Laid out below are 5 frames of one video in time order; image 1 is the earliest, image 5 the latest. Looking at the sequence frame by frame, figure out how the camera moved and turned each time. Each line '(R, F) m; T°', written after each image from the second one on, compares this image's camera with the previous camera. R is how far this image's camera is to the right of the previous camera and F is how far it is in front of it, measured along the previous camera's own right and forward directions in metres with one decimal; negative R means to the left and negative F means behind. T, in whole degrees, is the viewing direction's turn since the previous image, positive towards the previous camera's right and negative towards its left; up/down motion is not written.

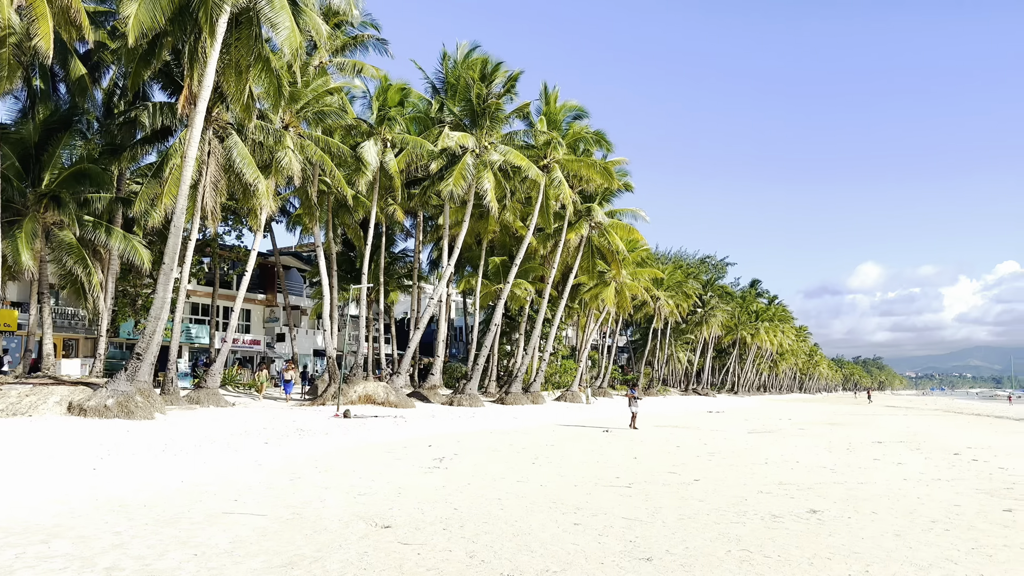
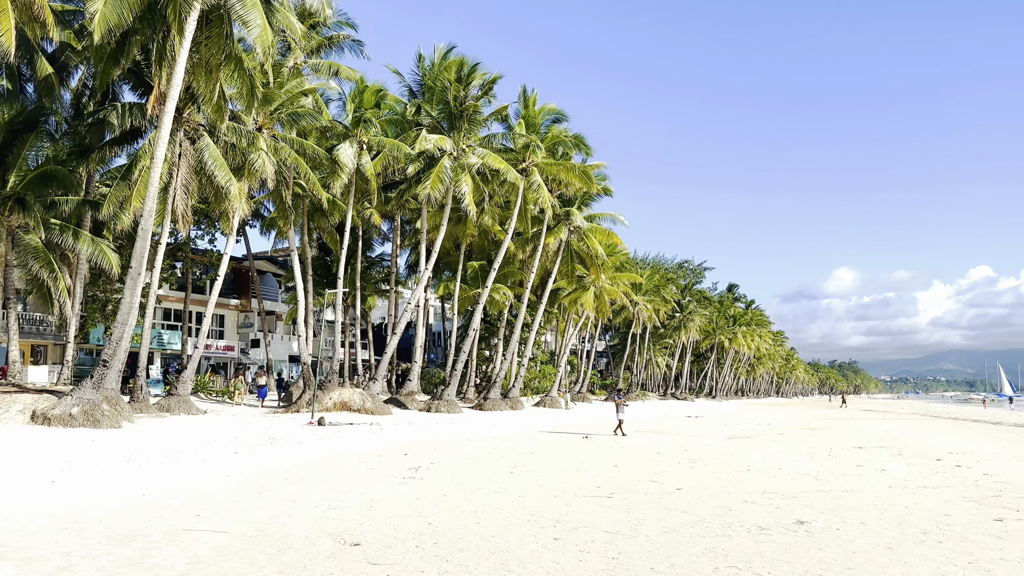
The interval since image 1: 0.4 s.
(0.0, +0.3) m; +2°
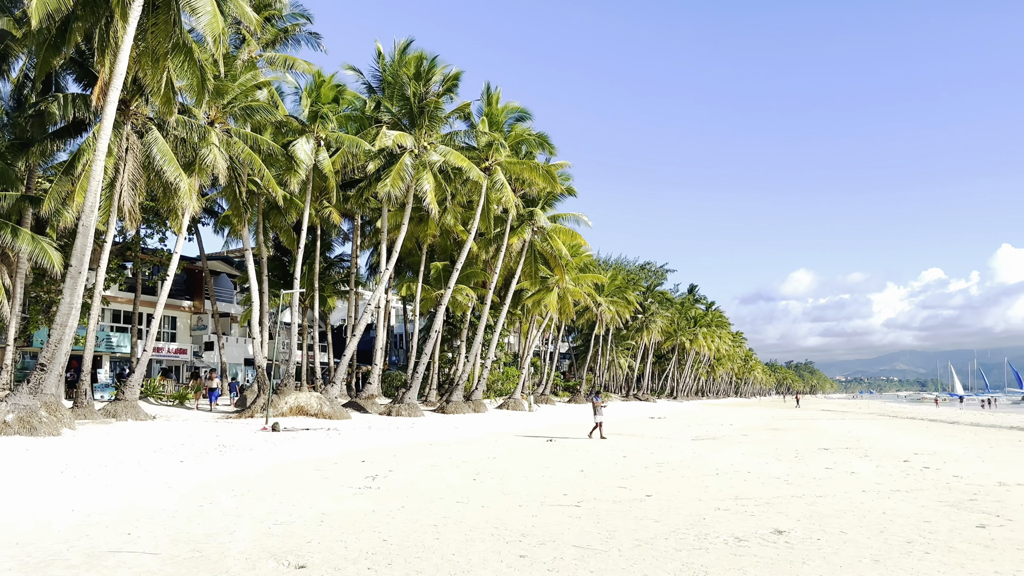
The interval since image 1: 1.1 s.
(0.0, +0.4) m; +3°
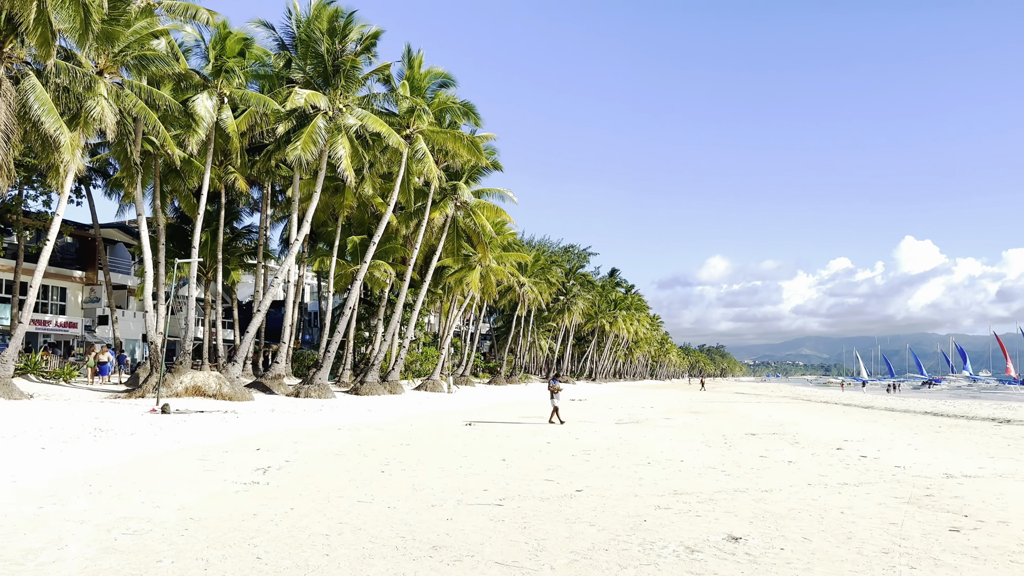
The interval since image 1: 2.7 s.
(0.0, +1.1) m; +7°
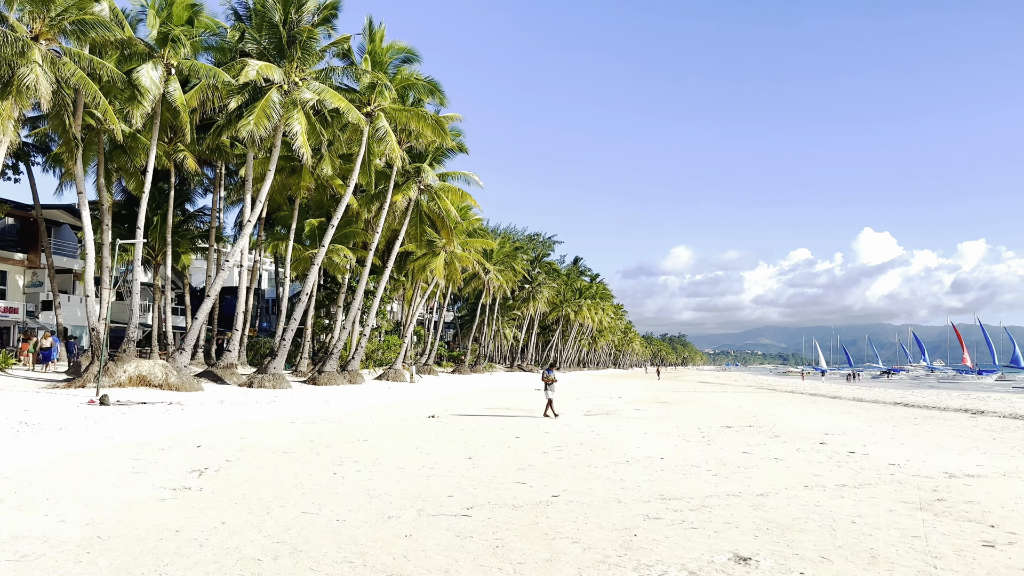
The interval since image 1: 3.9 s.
(-0.1, +0.8) m; +3°
